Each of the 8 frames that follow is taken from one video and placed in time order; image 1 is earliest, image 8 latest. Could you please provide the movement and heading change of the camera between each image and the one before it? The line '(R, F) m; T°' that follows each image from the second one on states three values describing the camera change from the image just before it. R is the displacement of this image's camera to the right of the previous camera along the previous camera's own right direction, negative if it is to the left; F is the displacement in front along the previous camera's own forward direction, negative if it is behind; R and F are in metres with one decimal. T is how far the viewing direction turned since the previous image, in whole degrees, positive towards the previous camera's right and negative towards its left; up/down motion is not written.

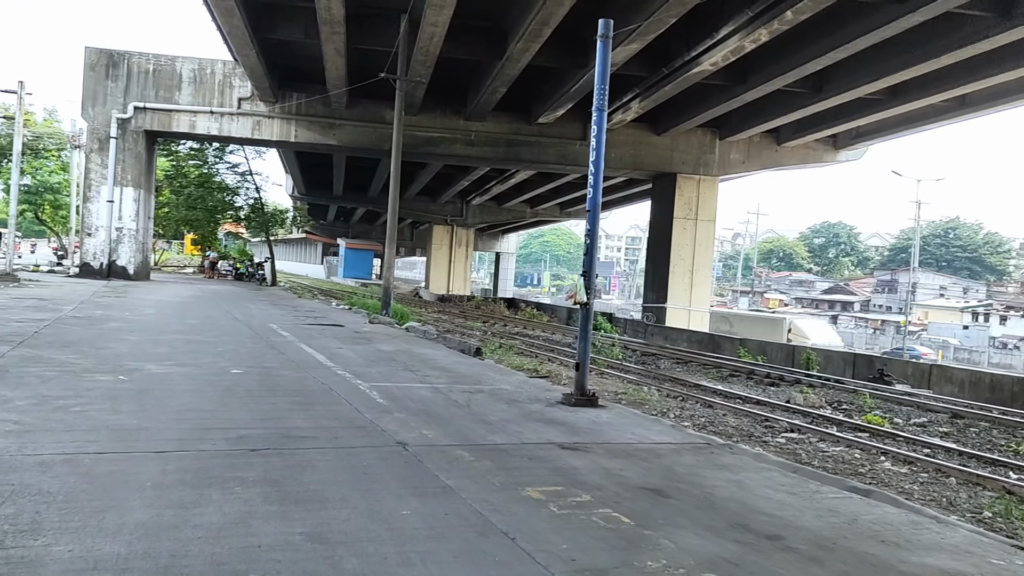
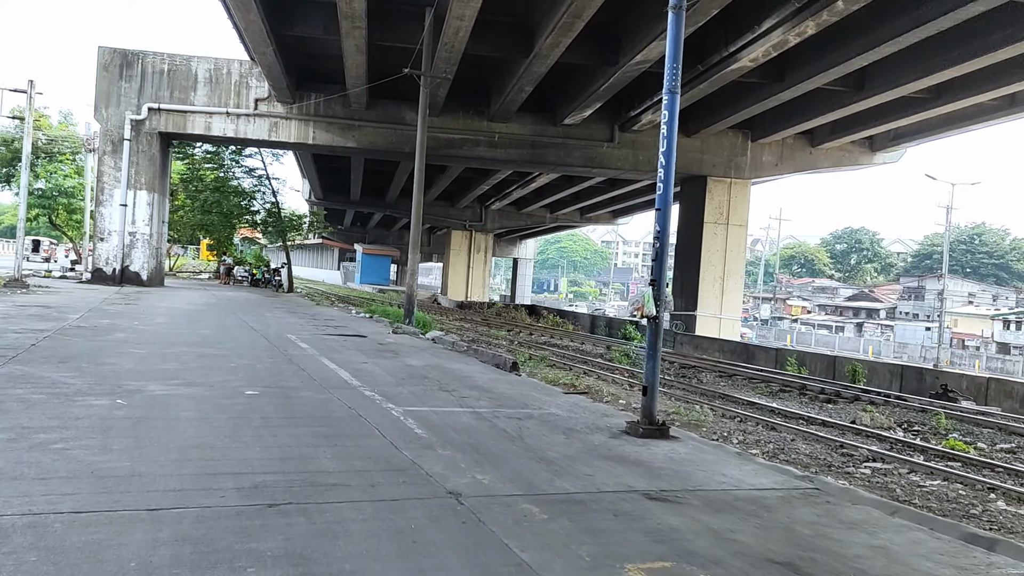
(-0.3, +0.9) m; -1°
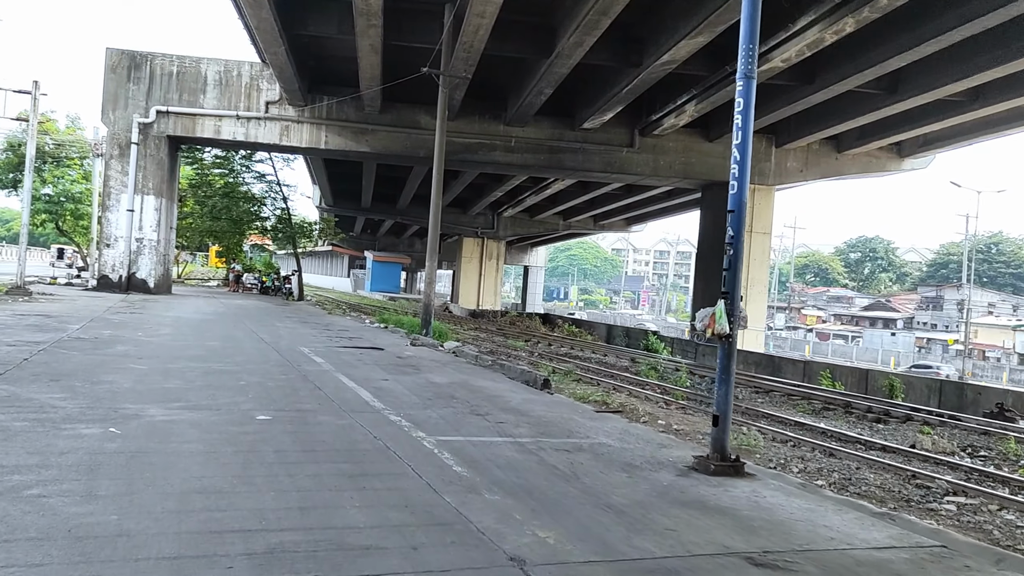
(-0.3, +0.7) m; -1°
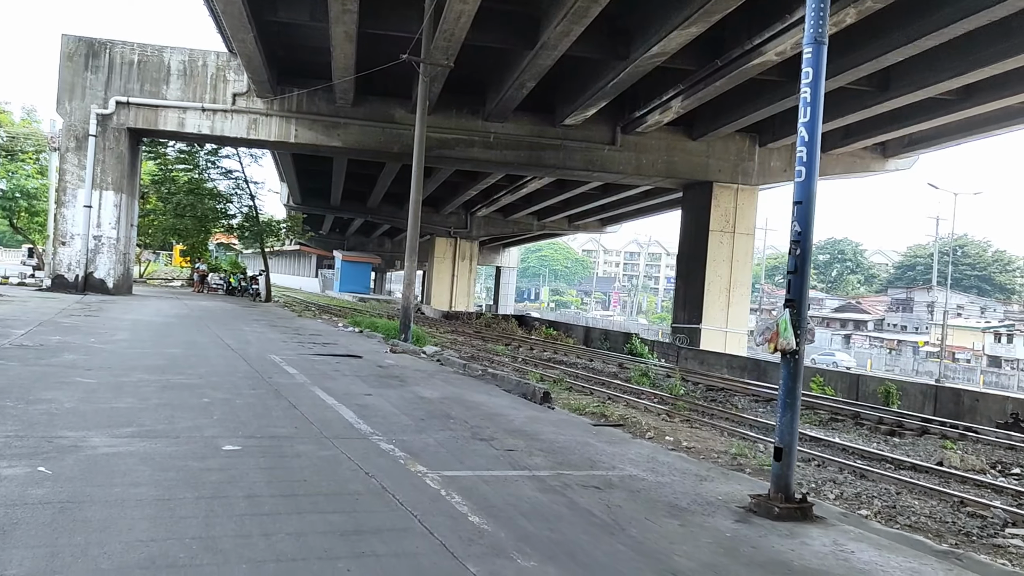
(-0.3, +0.8) m; +2°
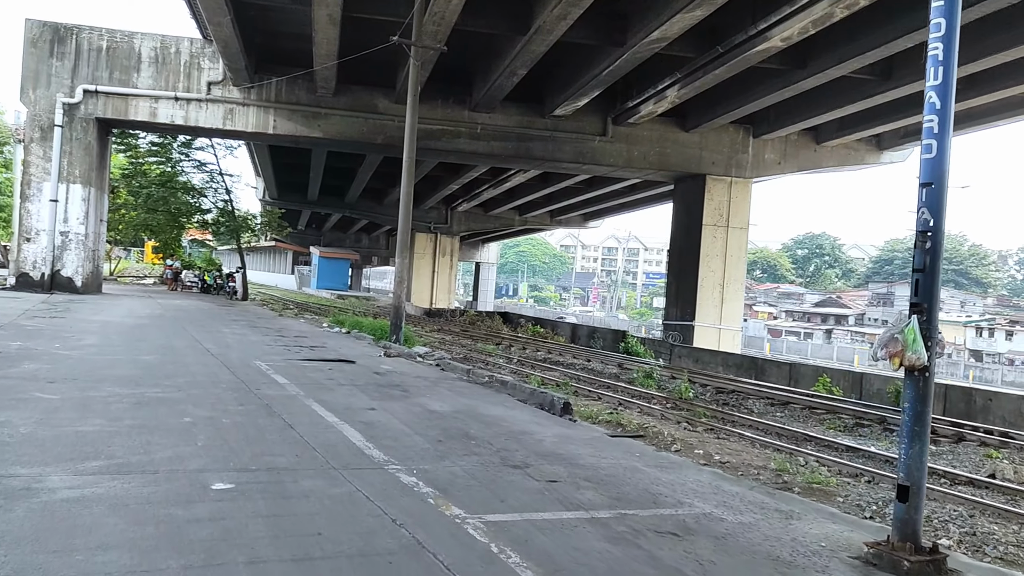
(-0.4, +0.8) m; +2°
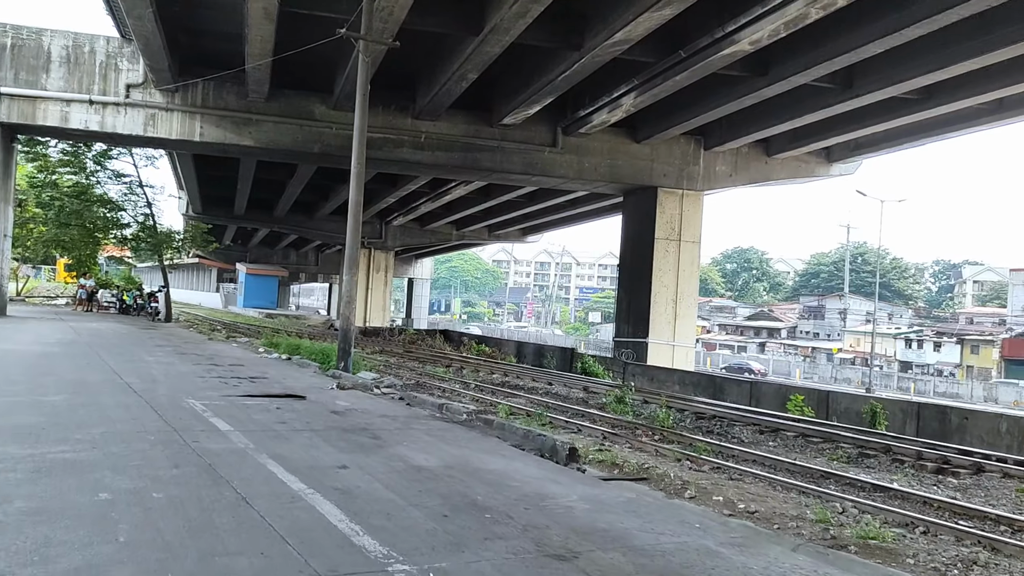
(-0.6, +1.2) m; +6°
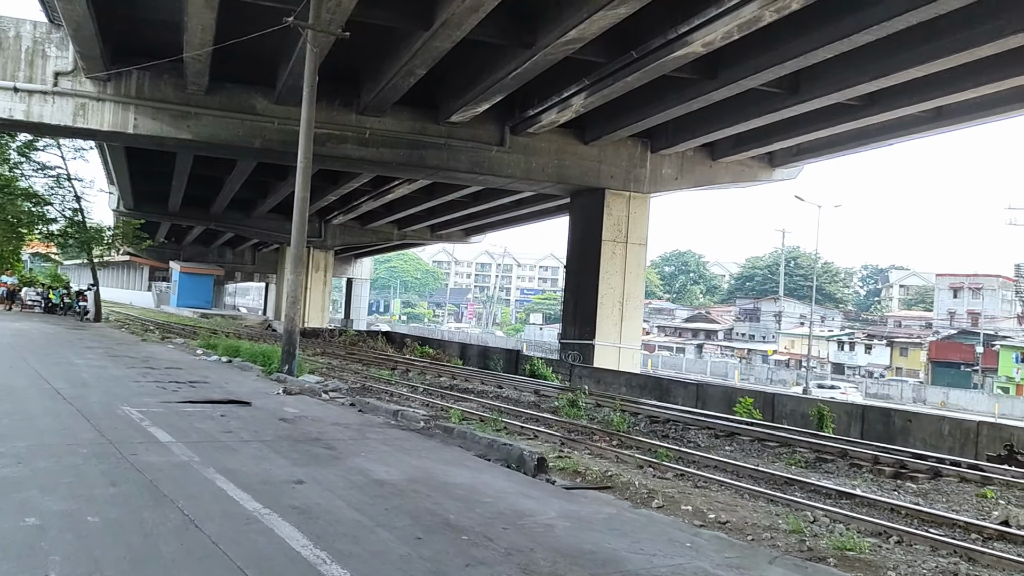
(-0.2, +0.3) m; +5°
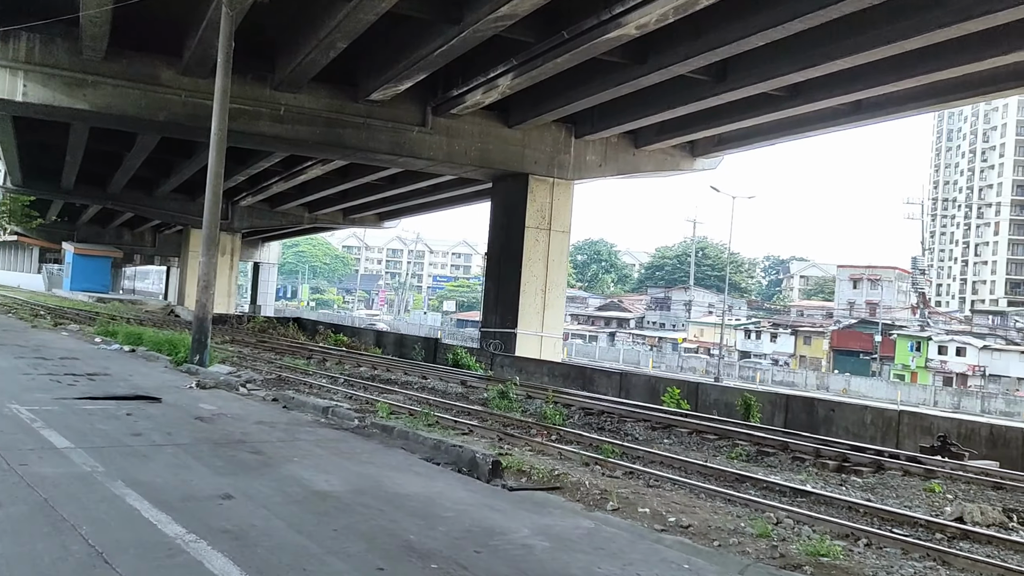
(-0.3, +0.6) m; +7°
